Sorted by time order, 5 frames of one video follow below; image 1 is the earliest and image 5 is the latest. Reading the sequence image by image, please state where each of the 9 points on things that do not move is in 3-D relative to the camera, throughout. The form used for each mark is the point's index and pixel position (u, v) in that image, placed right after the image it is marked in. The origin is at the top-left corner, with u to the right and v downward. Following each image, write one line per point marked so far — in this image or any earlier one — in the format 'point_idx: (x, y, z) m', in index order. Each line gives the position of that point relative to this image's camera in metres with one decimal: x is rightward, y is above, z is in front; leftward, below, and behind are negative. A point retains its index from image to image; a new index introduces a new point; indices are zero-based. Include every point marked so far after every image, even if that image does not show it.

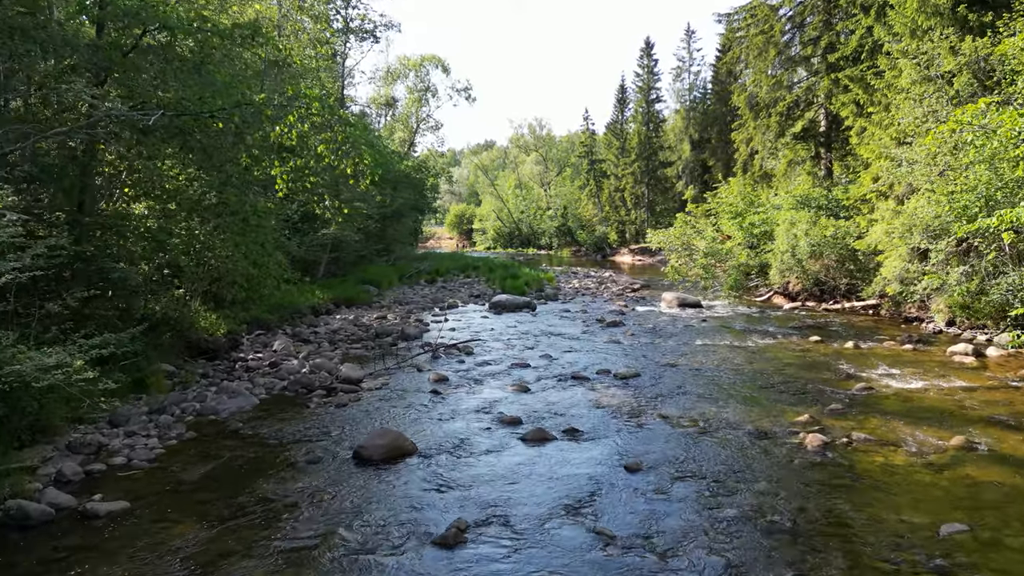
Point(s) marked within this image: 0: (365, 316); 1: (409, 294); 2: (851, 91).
0: (-3.1, -0.6, +14.7) m
1: (-2.9, -0.2, +19.5) m
2: (+7.3, +4.3, +15.1) m
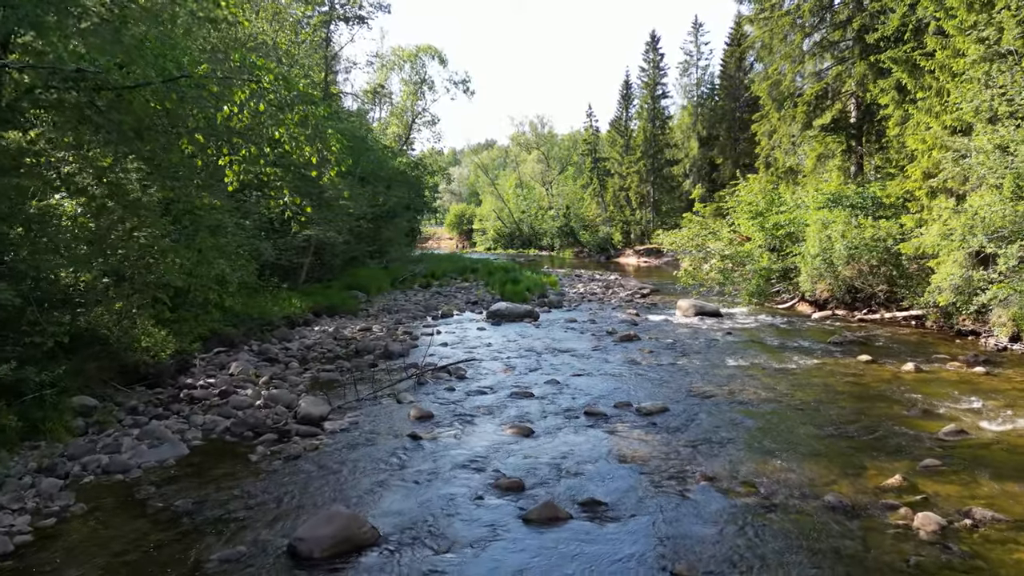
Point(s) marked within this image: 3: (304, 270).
0: (-3.1, -0.8, +13.1) m
1: (-2.9, -0.3, +17.9) m
2: (+7.3, +4.1, +13.5) m
3: (-4.9, +0.4, +16.3) m
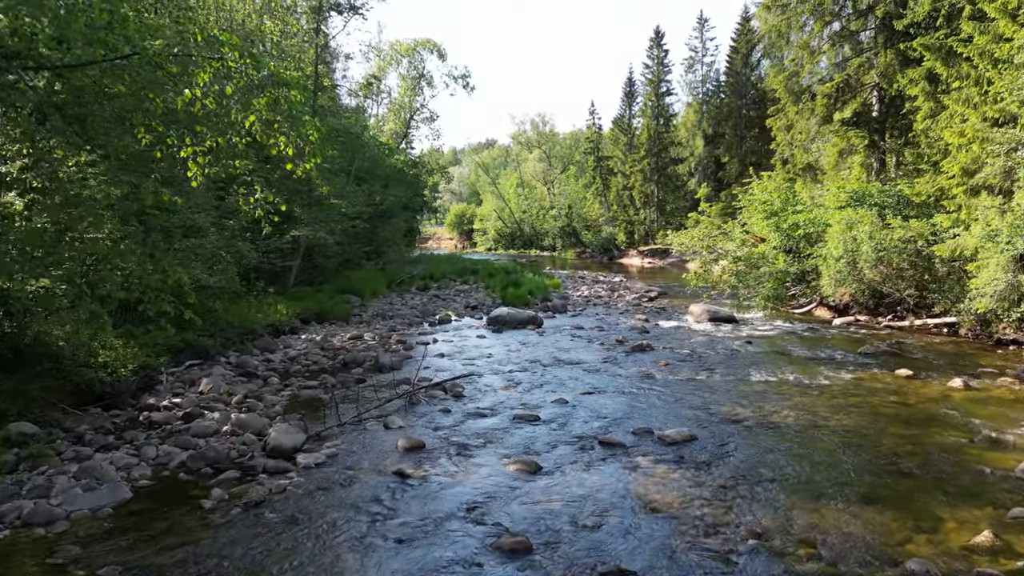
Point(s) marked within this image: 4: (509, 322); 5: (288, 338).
0: (-3.0, -0.8, +12.2) m
1: (-2.8, -0.4, +17.0) m
2: (+7.4, +4.0, +12.5) m
3: (-4.8, +0.3, +15.4) m
4: (-0.1, -0.7, +13.6) m
5: (-3.7, -0.8, +11.5) m
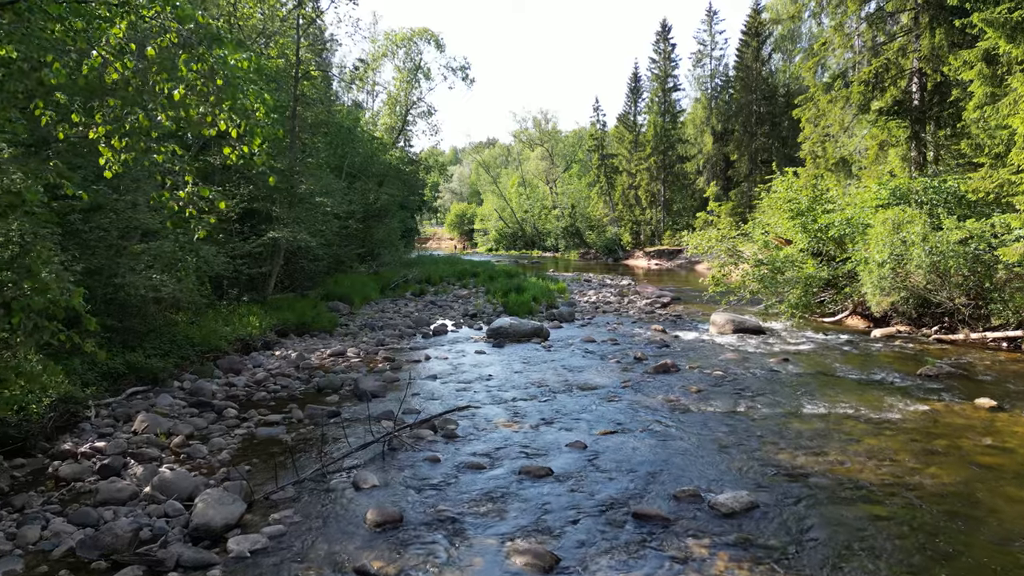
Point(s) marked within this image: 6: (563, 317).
0: (-3.0, -1.0, +10.7) m
1: (-2.8, -0.6, +15.6) m
2: (+7.4, +3.9, +11.0) m
3: (-4.8, +0.2, +13.9) m
4: (0.0, -0.8, +12.2) m
5: (-3.6, -1.0, +10.0) m
6: (+1.1, -0.6, +15.1) m
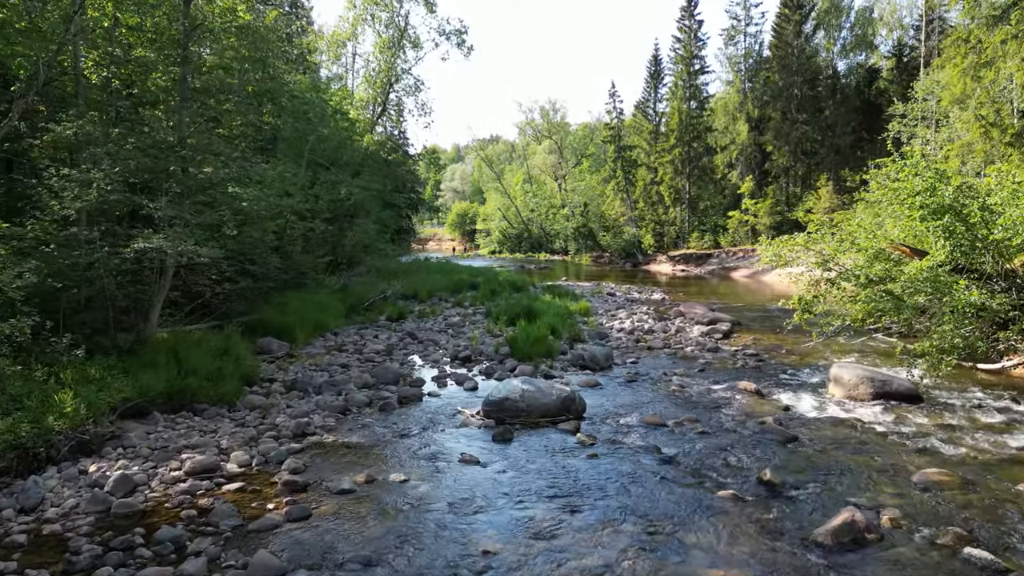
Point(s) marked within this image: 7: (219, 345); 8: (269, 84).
0: (-2.9, -1.5, +5.9) m
1: (-2.6, -1.0, +10.8) m
2: (+7.6, +3.4, +6.2) m
3: (-4.6, -0.3, +9.1) m
4: (+0.1, -1.3, +7.3) m
5: (-3.5, -1.5, +5.2) m
6: (+1.3, -1.1, +10.3) m
7: (-4.0, -0.8, +9.5) m
8: (-4.6, +3.8, +13.5) m
